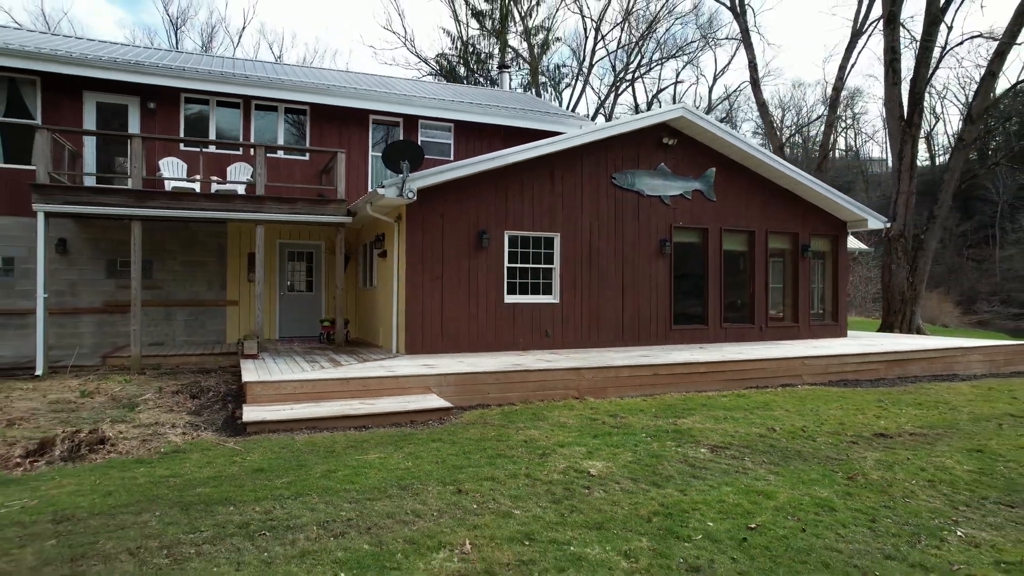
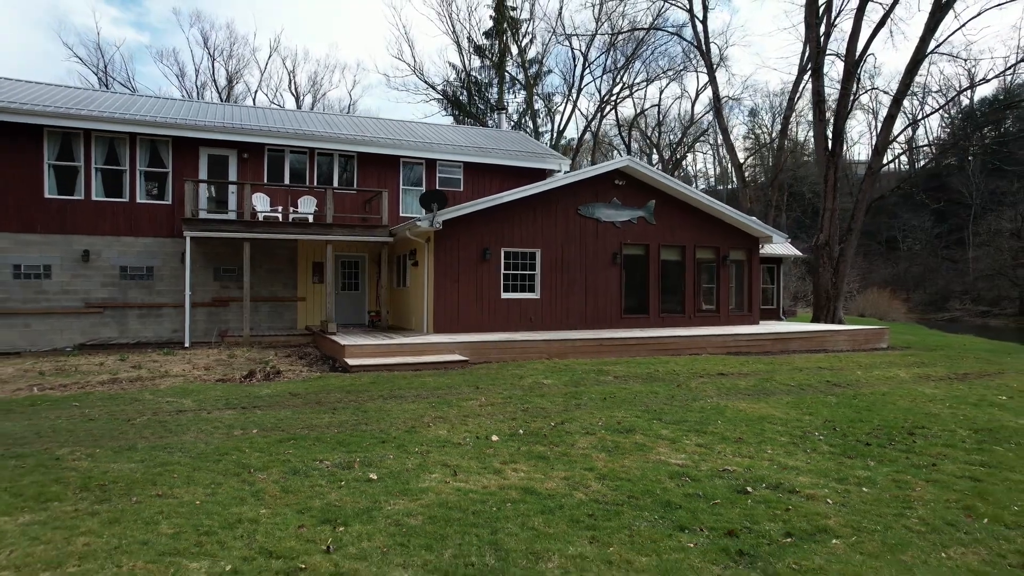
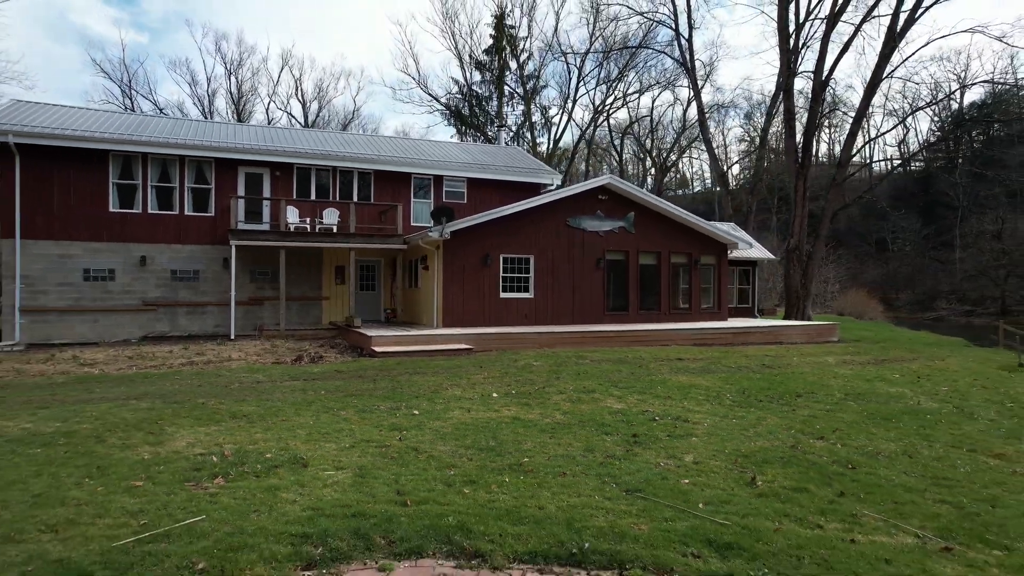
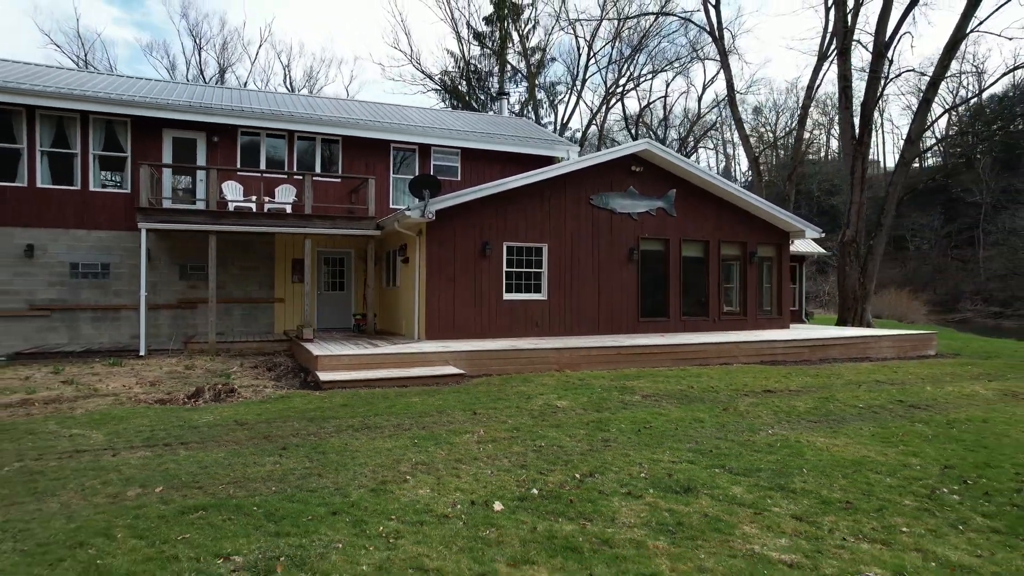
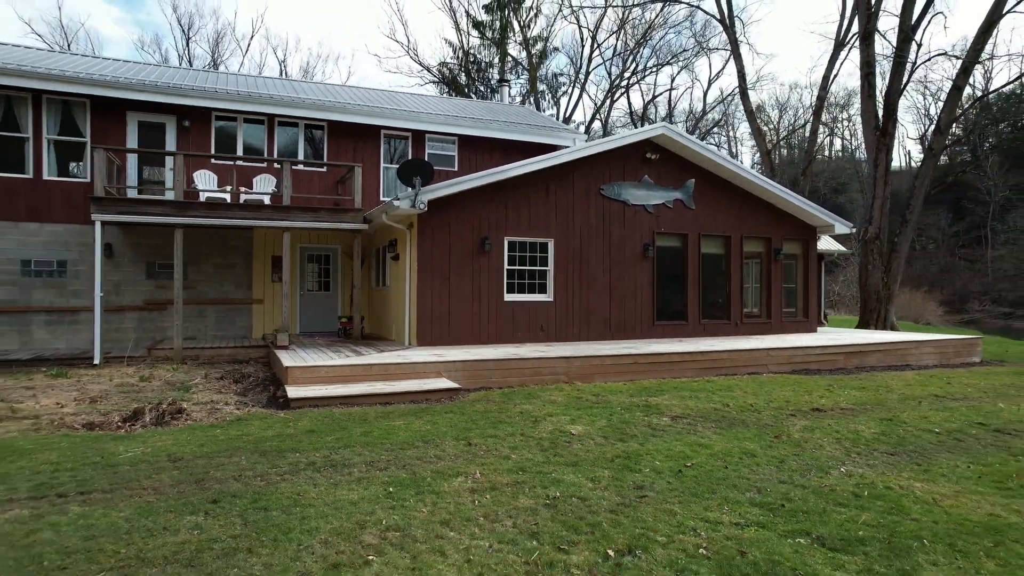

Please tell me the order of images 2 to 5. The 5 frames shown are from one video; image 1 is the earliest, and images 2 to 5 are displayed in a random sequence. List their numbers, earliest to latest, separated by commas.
5, 4, 2, 3
